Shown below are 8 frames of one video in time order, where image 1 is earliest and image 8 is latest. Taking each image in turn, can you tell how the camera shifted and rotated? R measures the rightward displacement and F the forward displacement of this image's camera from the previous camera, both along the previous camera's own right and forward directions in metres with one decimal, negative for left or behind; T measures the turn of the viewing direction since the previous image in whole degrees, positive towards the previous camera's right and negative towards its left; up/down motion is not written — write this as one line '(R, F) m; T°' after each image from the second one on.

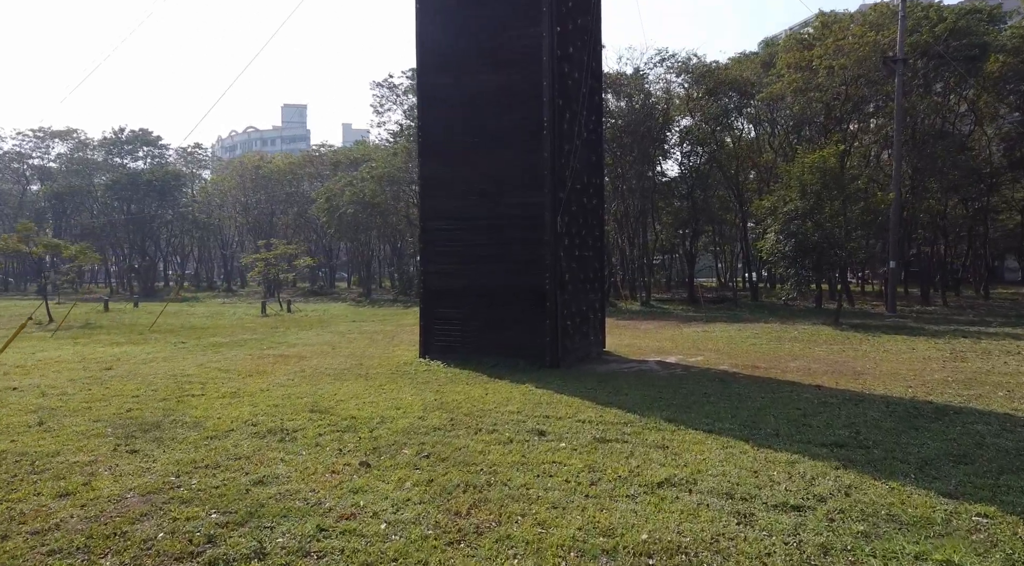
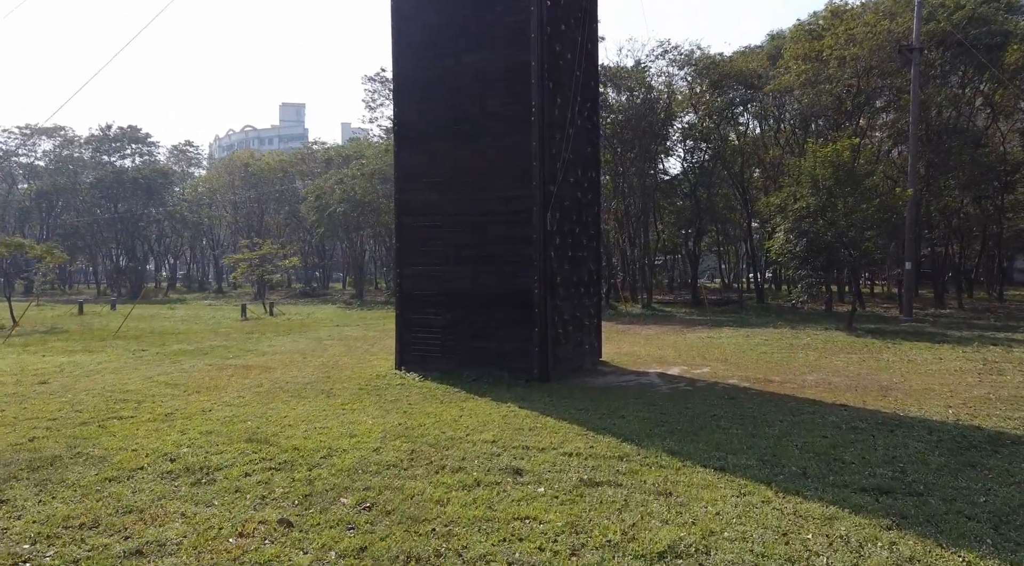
(+0.3, +1.4) m; 0°
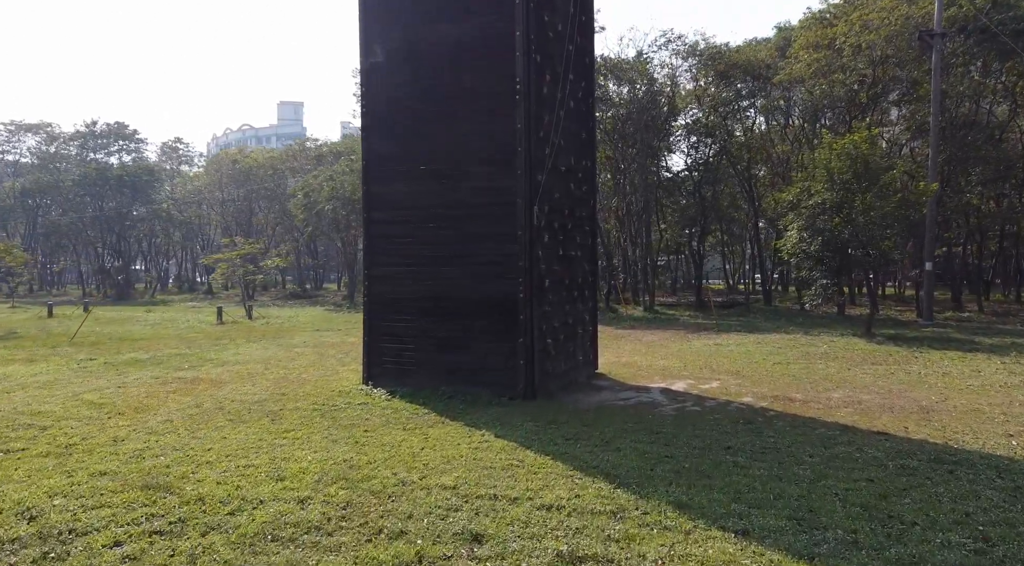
(+0.3, +1.5) m; 0°
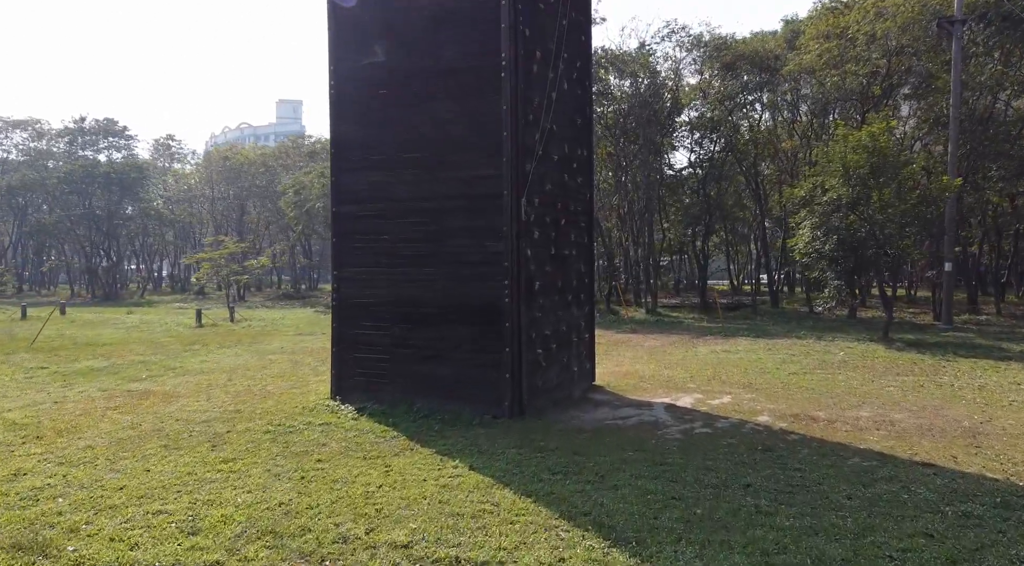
(+0.2, +1.2) m; 0°
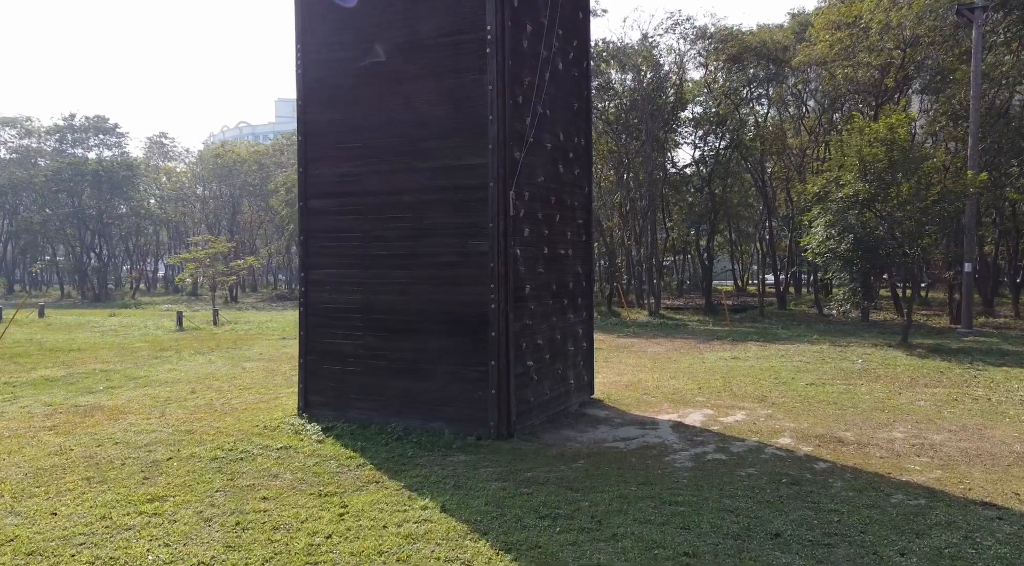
(+0.2, +1.1) m; 0°
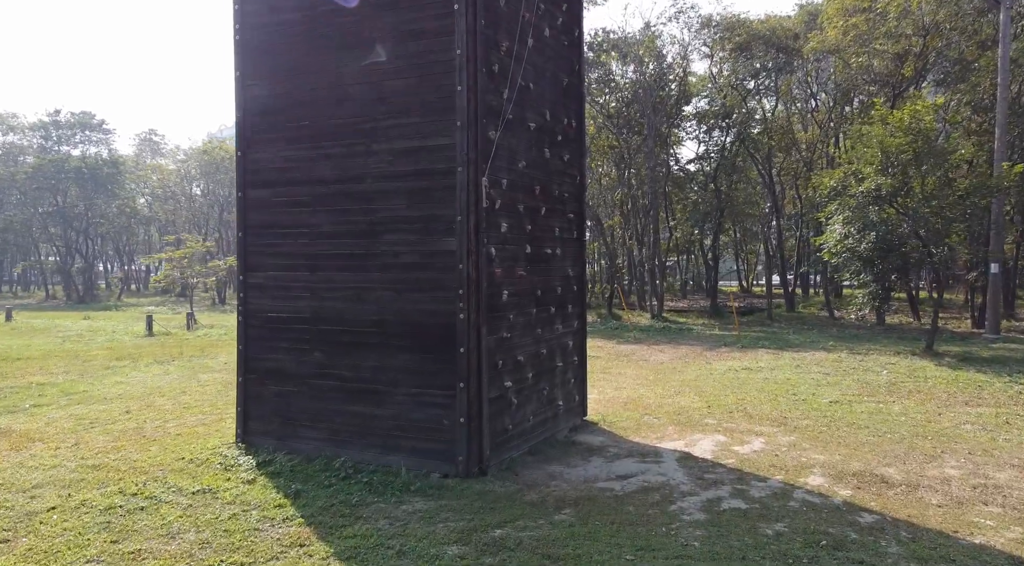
(+0.2, +1.4) m; 0°
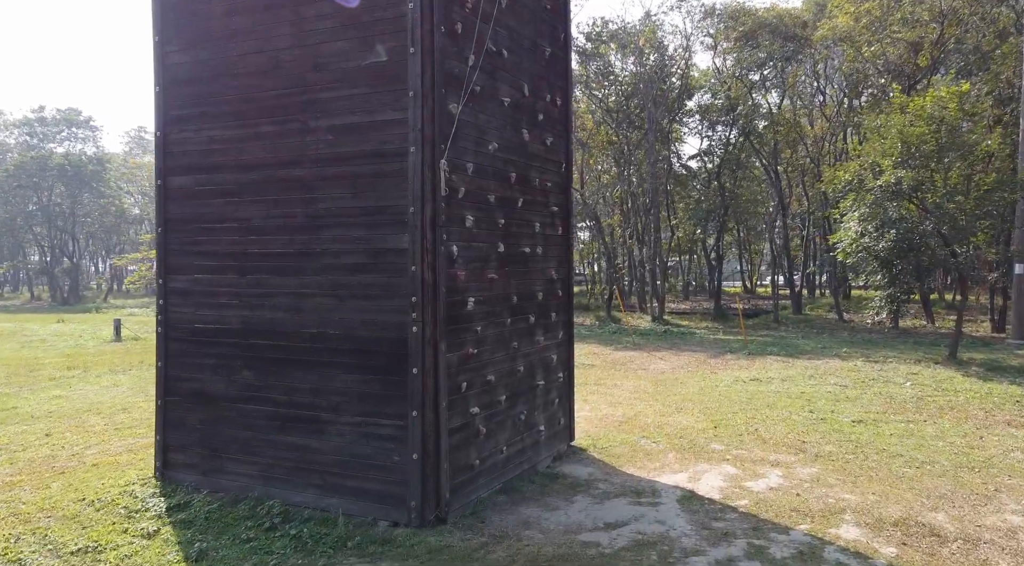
(+0.3, +1.2) m; 0°
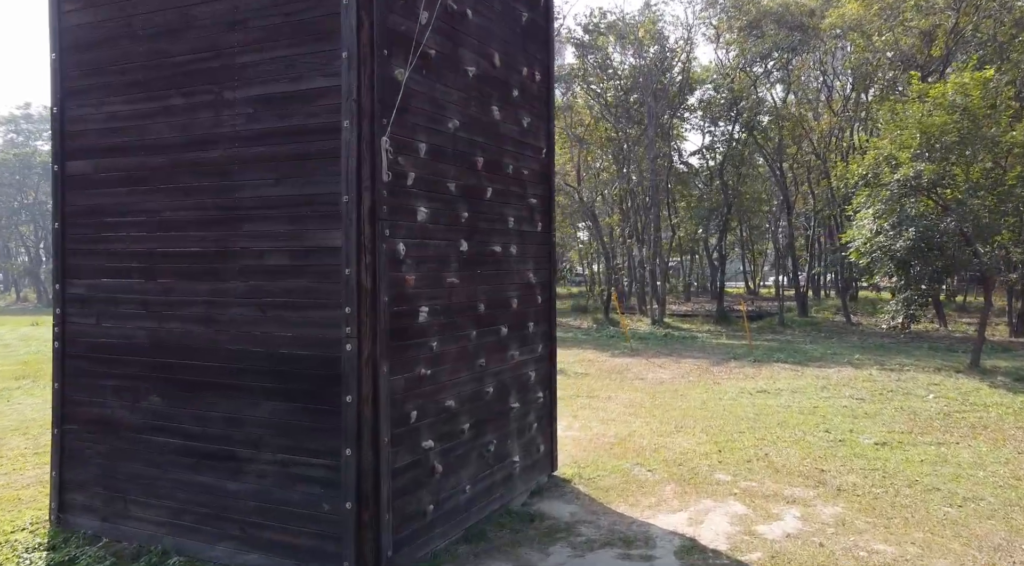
(+0.2, +1.1) m; 0°
